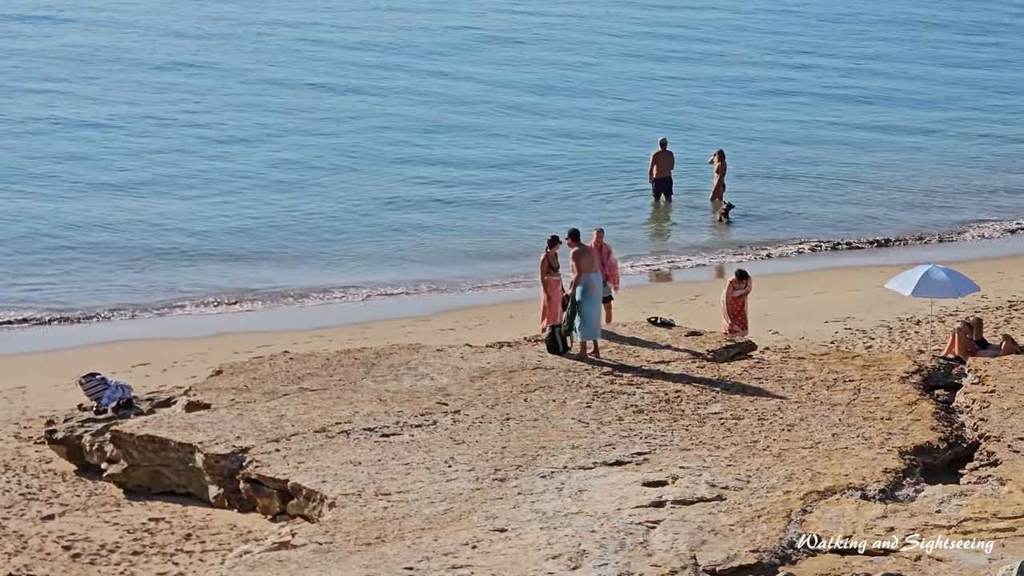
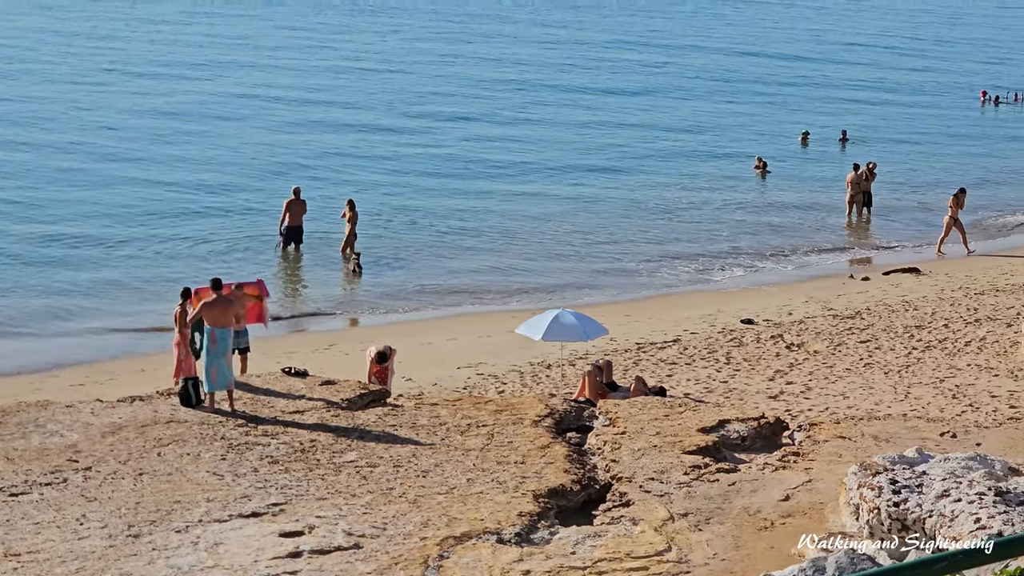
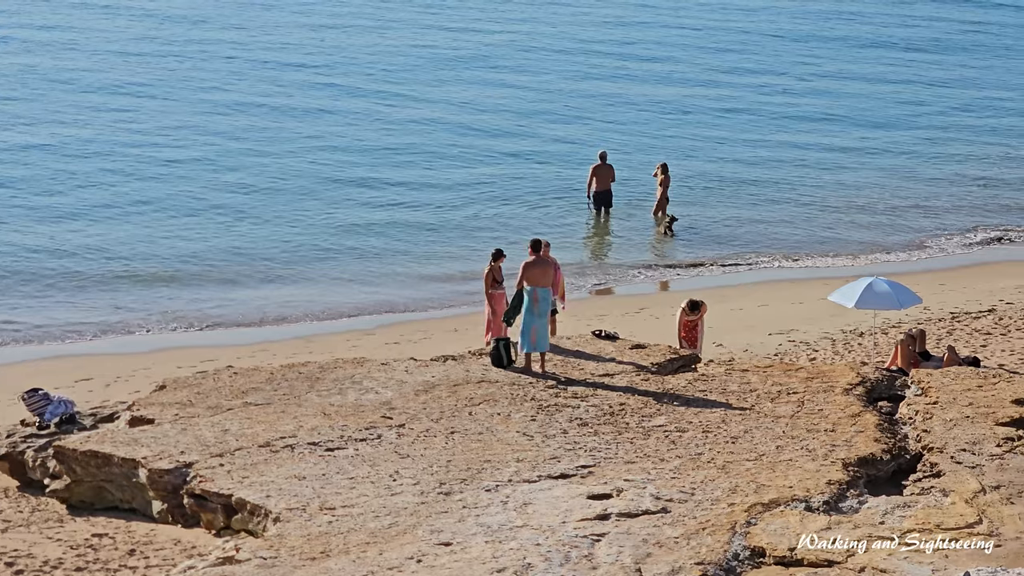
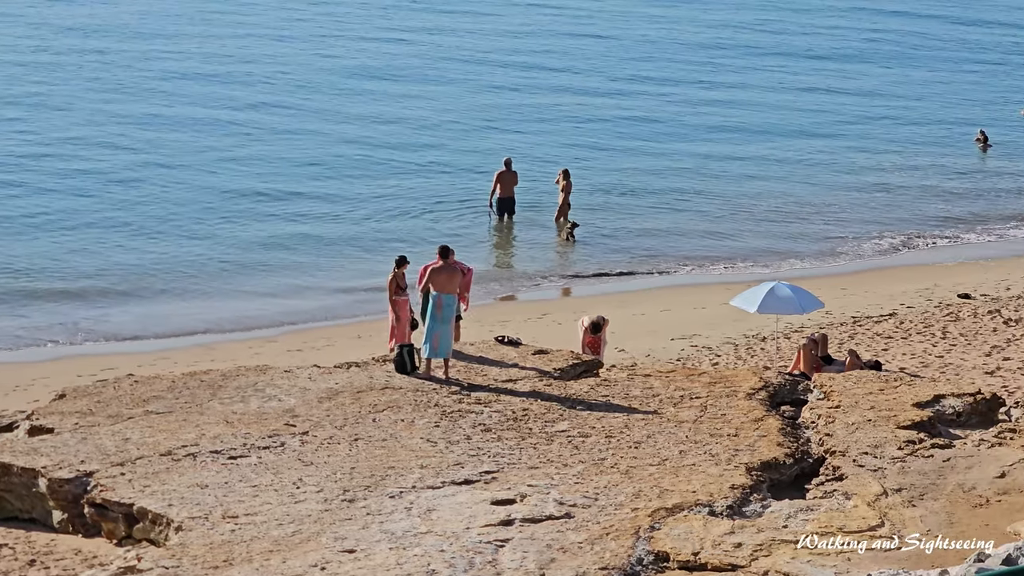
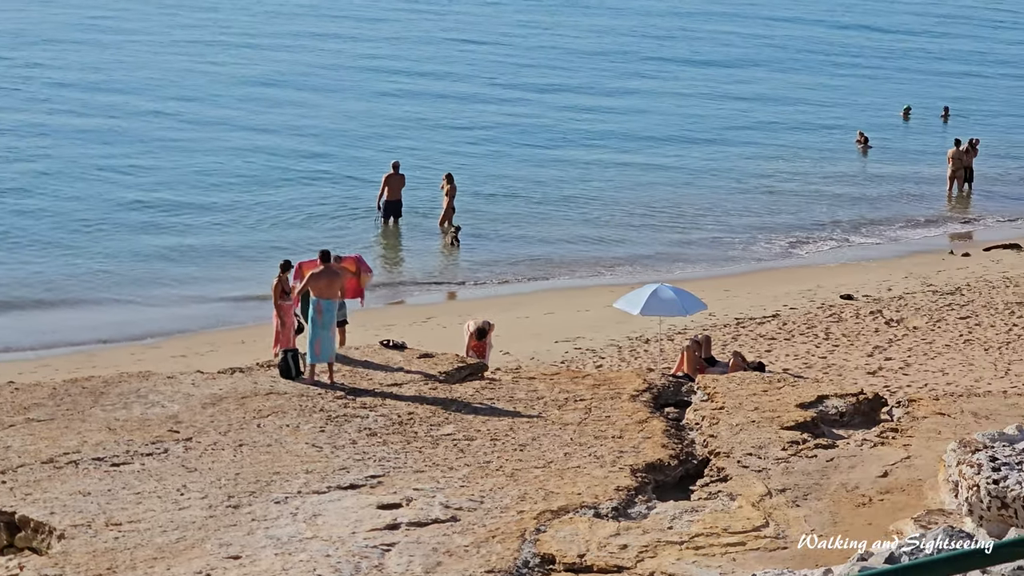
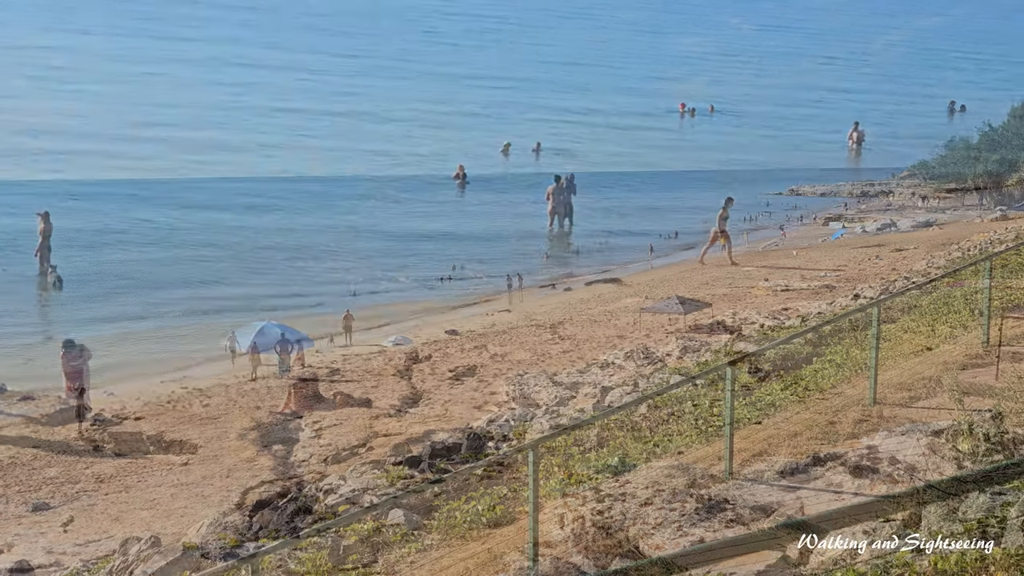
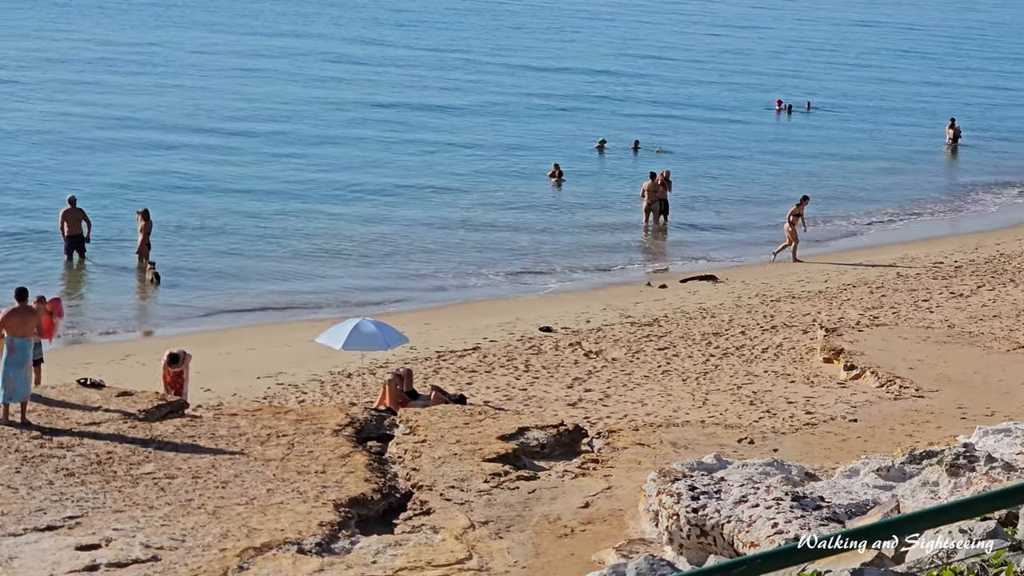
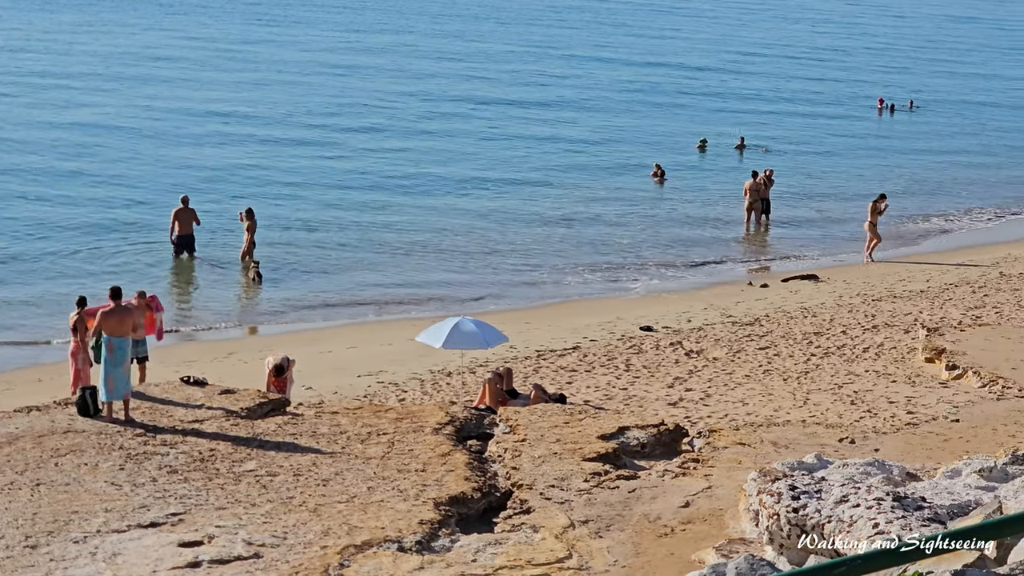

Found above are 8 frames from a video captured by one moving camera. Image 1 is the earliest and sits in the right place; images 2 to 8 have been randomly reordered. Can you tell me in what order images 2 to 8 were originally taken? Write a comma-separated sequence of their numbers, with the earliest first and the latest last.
3, 4, 5, 2, 8, 7, 6
